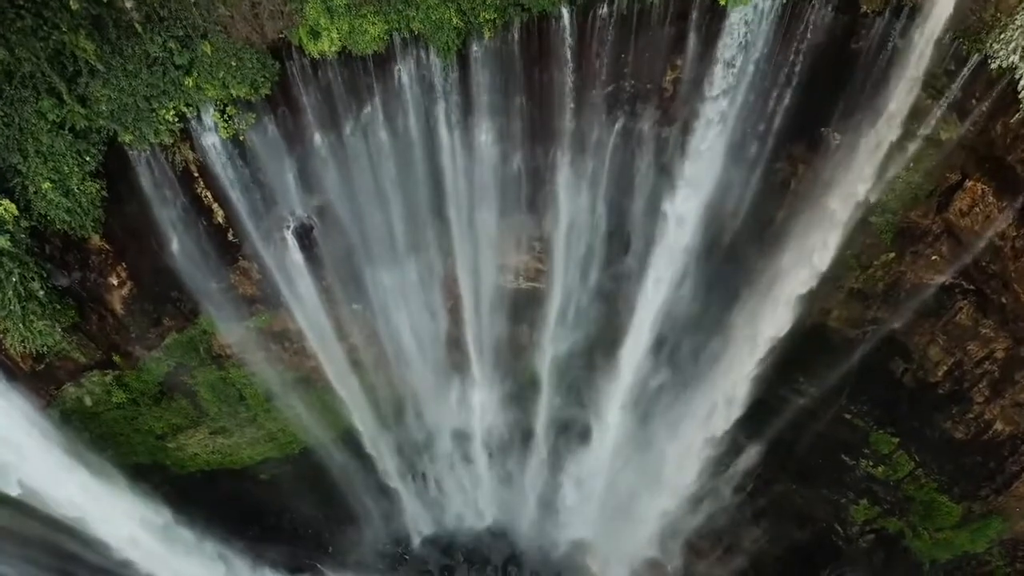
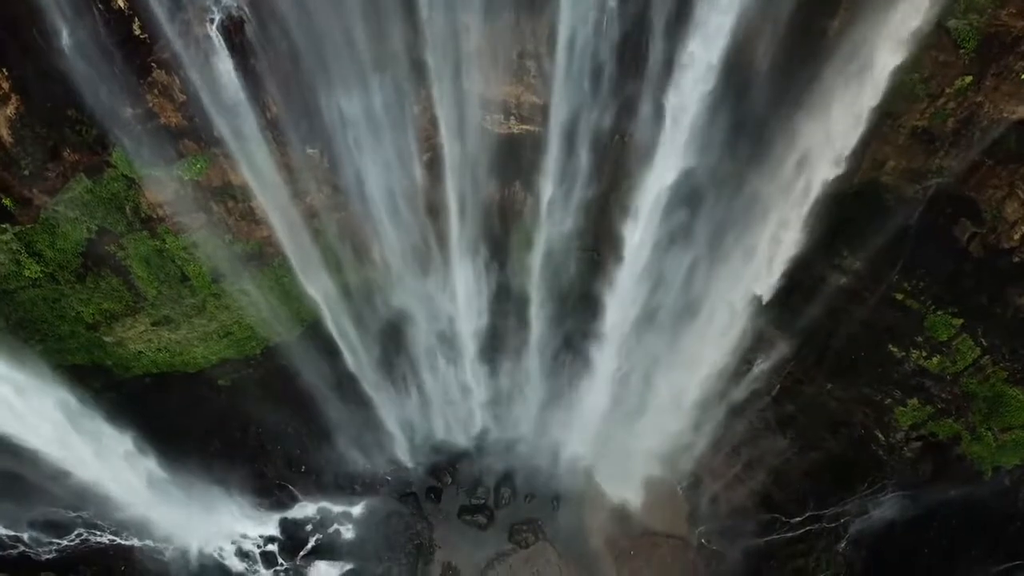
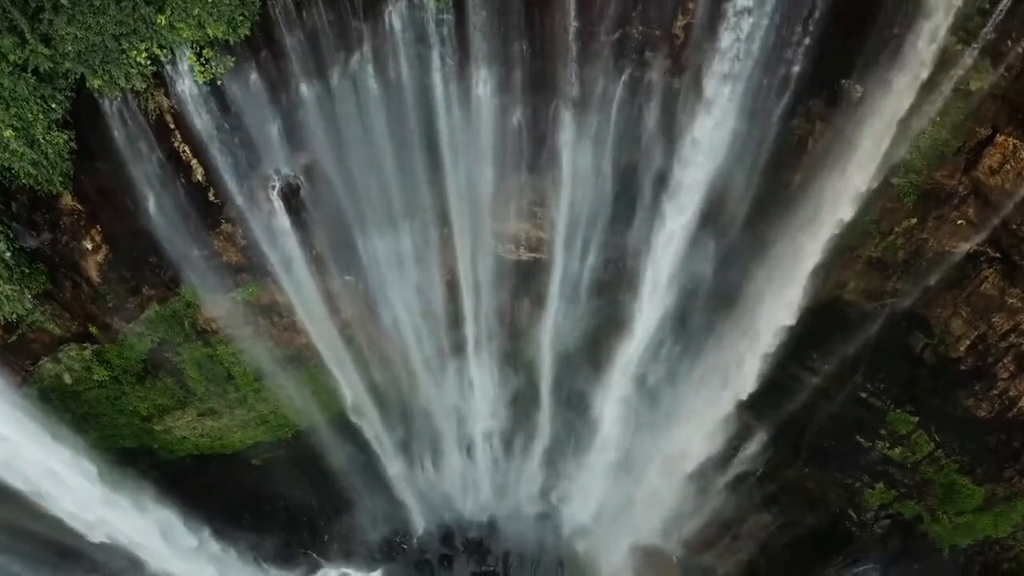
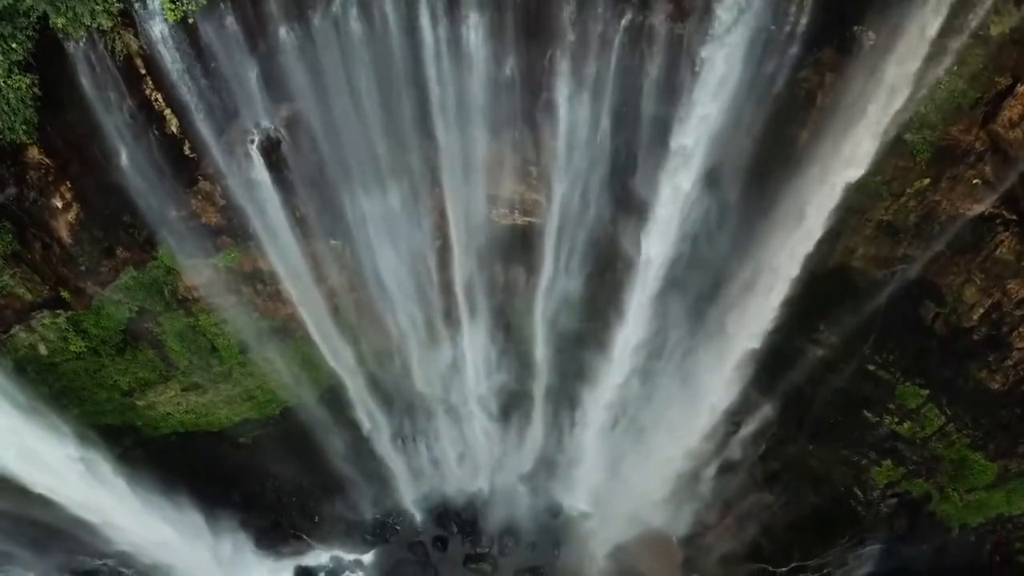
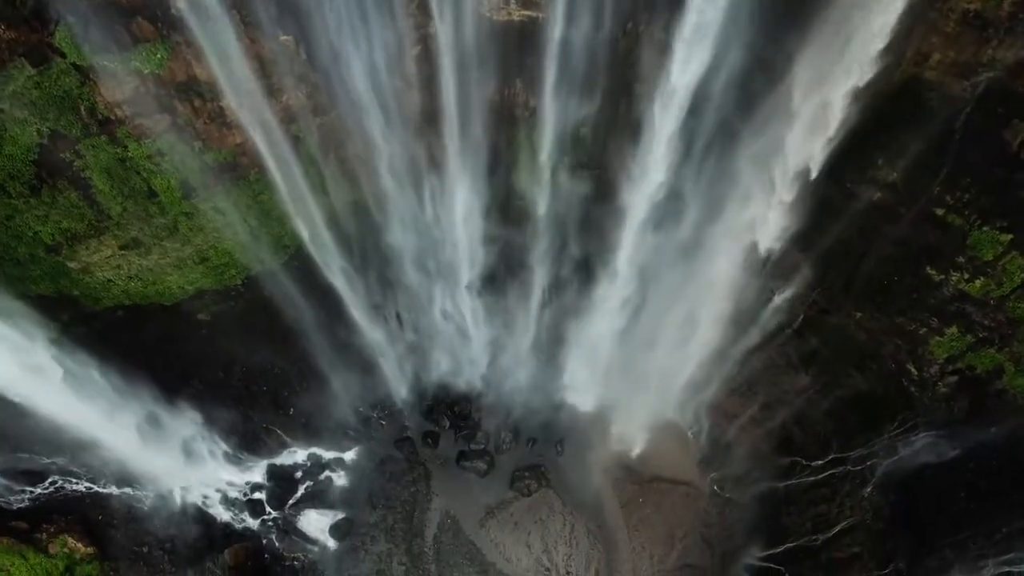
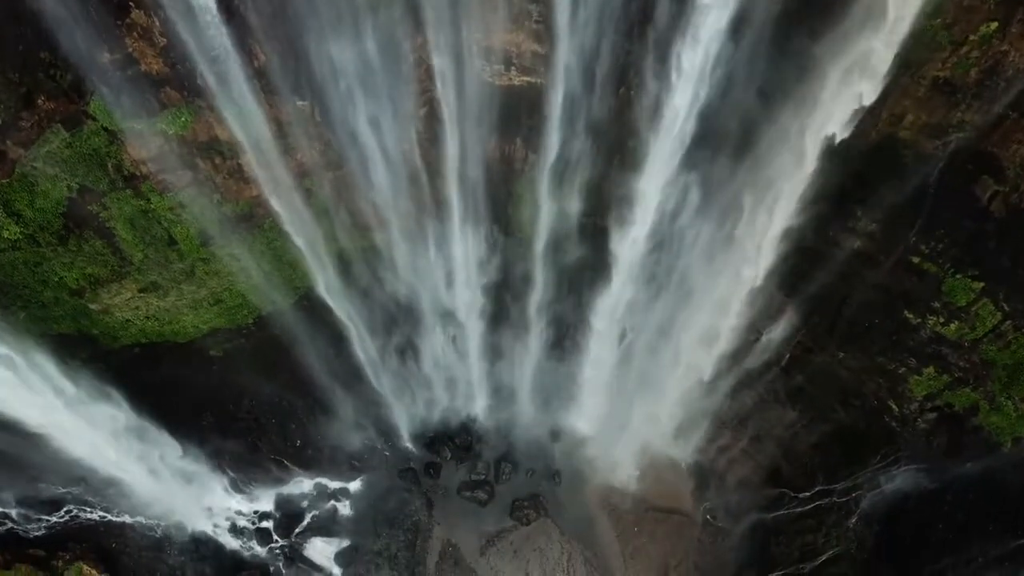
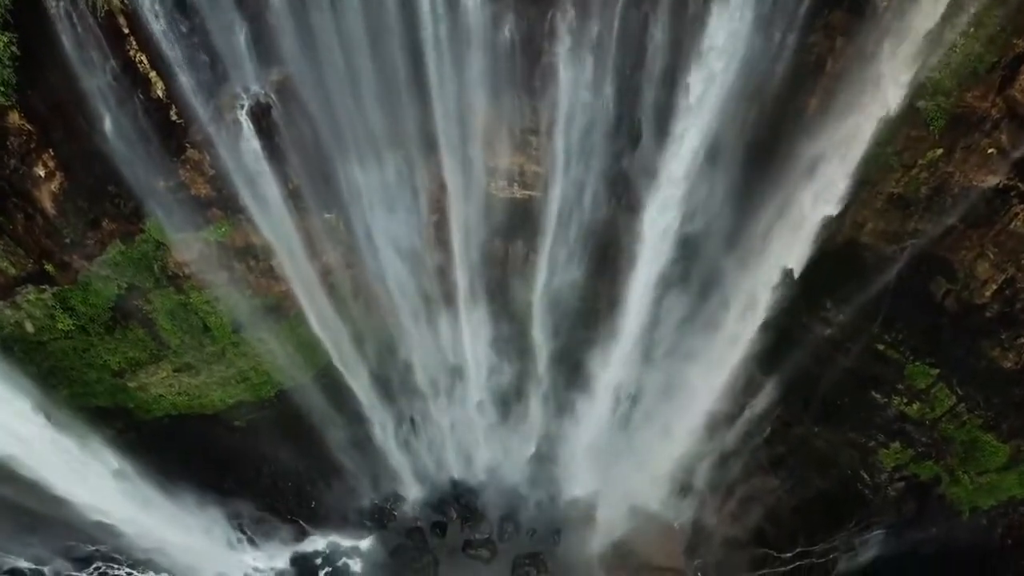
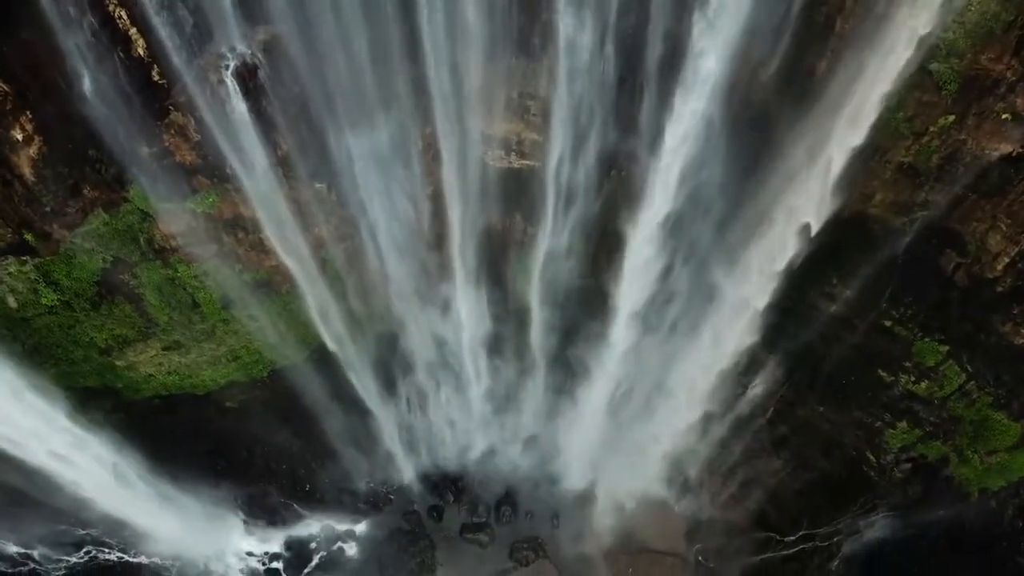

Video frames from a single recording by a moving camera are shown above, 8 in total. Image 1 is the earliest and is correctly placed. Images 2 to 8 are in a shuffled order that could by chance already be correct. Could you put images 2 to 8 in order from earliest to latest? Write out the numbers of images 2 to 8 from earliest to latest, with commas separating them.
3, 4, 7, 8, 2, 6, 5
